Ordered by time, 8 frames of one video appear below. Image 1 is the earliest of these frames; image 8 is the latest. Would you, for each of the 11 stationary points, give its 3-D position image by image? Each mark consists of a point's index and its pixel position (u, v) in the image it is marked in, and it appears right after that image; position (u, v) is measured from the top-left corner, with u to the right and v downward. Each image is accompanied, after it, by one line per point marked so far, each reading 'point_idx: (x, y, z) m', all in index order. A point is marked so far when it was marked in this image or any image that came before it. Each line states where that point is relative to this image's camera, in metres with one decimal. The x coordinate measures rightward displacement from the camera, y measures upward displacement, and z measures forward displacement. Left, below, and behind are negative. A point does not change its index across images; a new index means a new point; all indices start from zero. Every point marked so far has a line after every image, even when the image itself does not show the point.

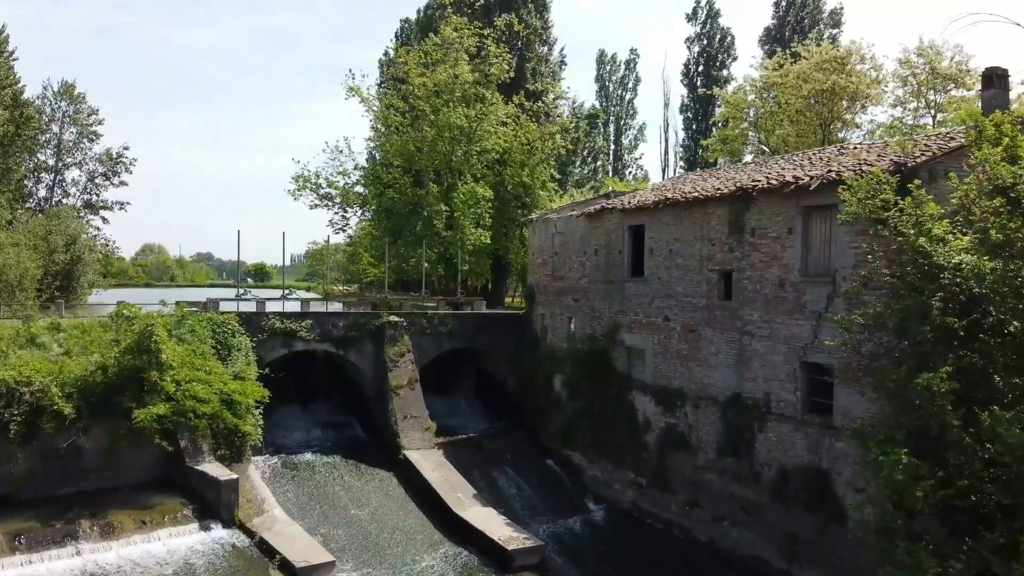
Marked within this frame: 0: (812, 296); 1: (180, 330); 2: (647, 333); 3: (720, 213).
0: (+5.3, -0.2, +14.1) m
1: (-7.7, -1.0, +18.5) m
2: (+3.1, -1.1, +18.3) m
3: (+4.2, +1.5, +16.1) m
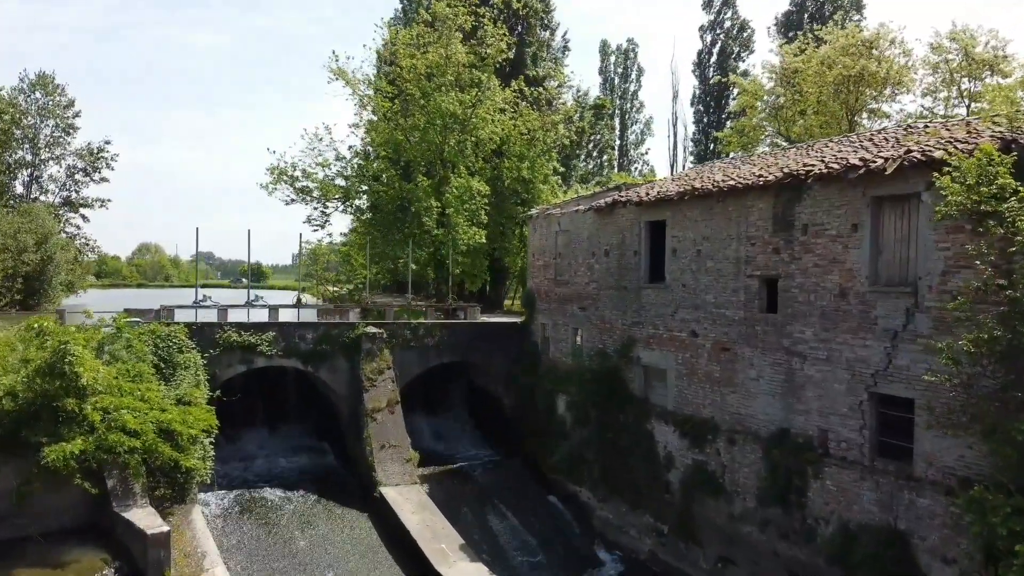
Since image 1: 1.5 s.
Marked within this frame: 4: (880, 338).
0: (+5.2, -0.3, +11.1) m
1: (-7.8, -1.1, +15.6) m
2: (+3.0, -1.2, +15.4) m
3: (+4.1, +1.3, +13.1) m
4: (+5.1, -0.7, +11.2) m
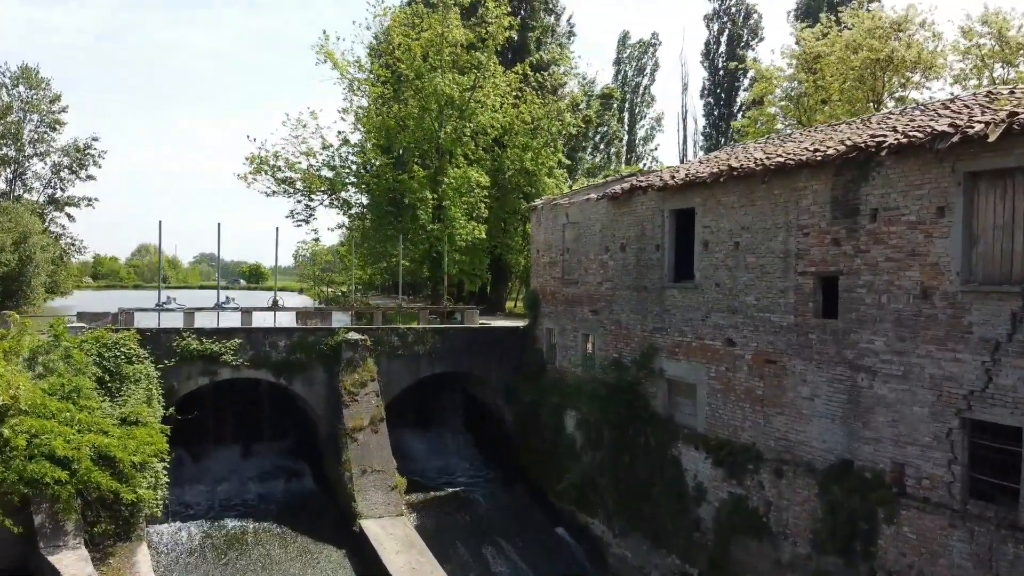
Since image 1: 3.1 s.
0: (+5.2, -0.3, +8.8) m
1: (-7.7, -1.1, +13.3) m
2: (+3.1, -1.2, +13.1) m
3: (+4.1, +1.3, +10.8) m
4: (+5.1, -0.7, +8.9) m
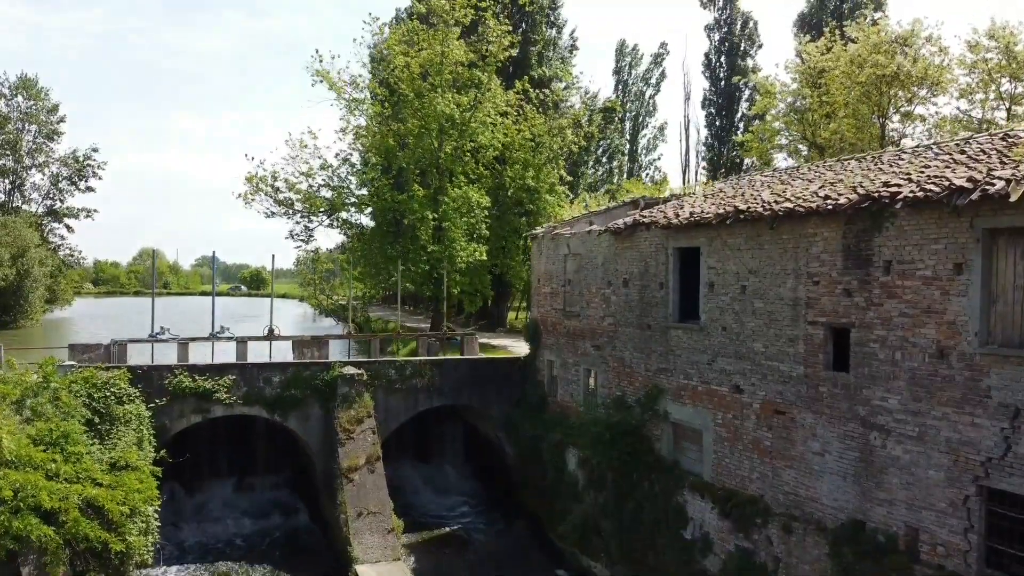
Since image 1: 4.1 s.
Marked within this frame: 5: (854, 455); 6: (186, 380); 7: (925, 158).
0: (+5.1, -1.0, +8.4) m
1: (-7.7, -1.8, +13.0) m
2: (+3.1, -1.9, +12.7) m
3: (+4.1, +0.7, +10.4) m
4: (+5.1, -1.4, +8.5) m
5: (+4.3, -2.1, +10.1) m
6: (-6.2, -1.8, +15.3) m
7: (+5.6, +1.8, +10.9) m
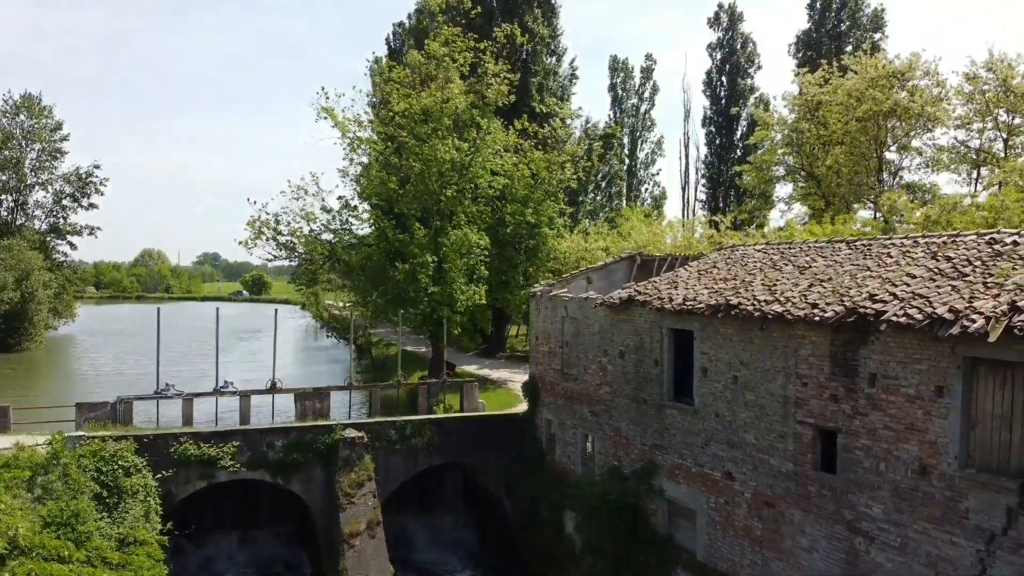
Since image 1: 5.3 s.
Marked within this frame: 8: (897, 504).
0: (+5.1, -2.4, +8.8) m
1: (-7.8, -3.2, +13.3) m
2: (+3.0, -3.3, +13.0) m
3: (+4.0, -0.7, +10.7) m
4: (+5.1, -2.8, +8.8) m
5: (+4.3, -3.5, +10.5) m
6: (-6.2, -3.1, +15.6) m
7: (+5.6, +0.4, +11.2) m
8: (+4.6, -2.6, +9.7) m
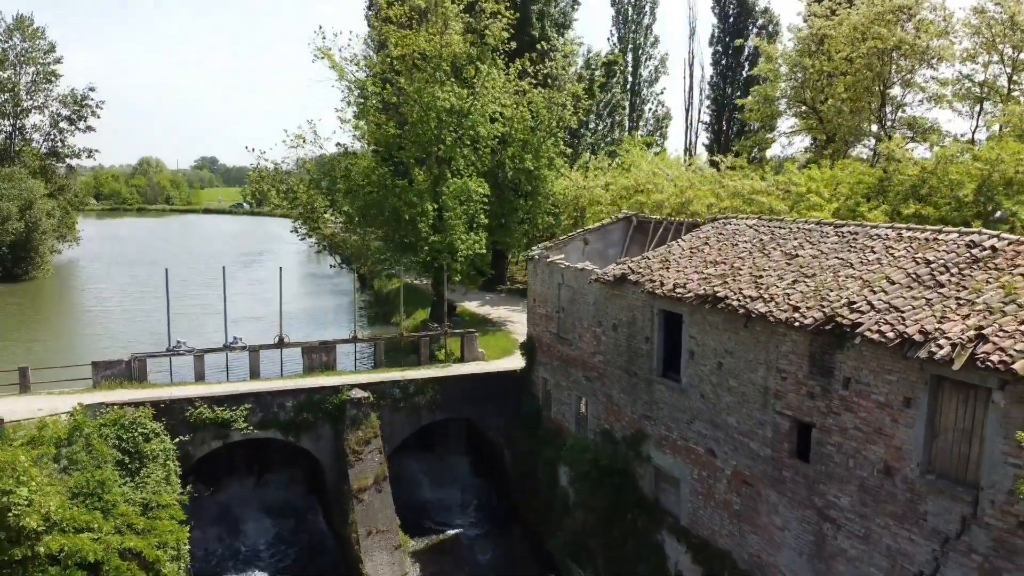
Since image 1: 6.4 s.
0: (+5.0, -2.6, +9.6) m
1: (-7.8, -2.9, +14.2) m
2: (+3.0, -3.0, +13.9) m
3: (+4.0, -0.7, +11.3) m
4: (+5.0, -3.0, +9.7) m
5: (+4.2, -3.5, +11.4) m
6: (-6.3, -2.5, +16.5) m
7: (+5.6, +0.4, +11.7) m
8: (+4.6, -2.7, +10.5) m
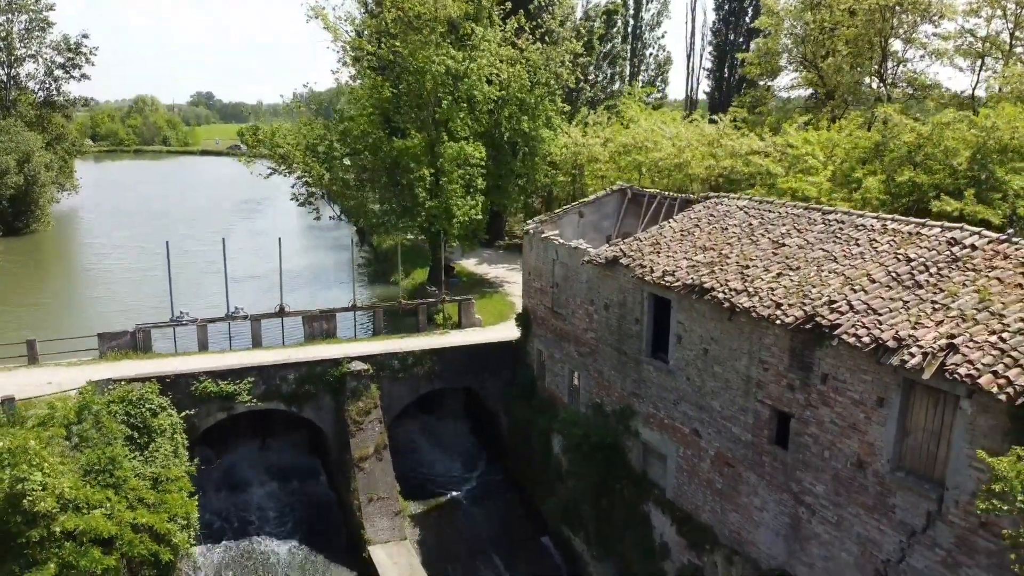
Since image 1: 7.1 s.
0: (+4.9, -2.7, +10.1) m
1: (-7.9, -2.6, +14.8) m
2: (+2.9, -2.7, +14.5) m
3: (+3.9, -0.7, +11.7) m
4: (+4.9, -3.1, +10.3) m
5: (+4.1, -3.5, +12.0) m
6: (-6.4, -2.0, +17.0) m
7: (+5.4, +0.5, +12.0) m
8: (+4.5, -2.8, +11.1) m
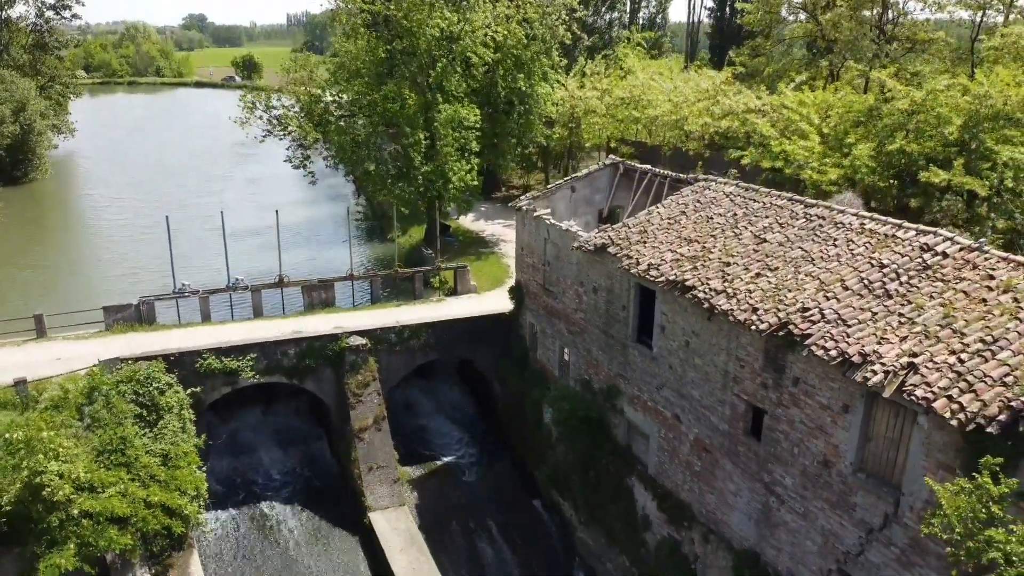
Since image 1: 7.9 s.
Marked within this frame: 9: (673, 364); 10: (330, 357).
0: (+4.8, -2.9, +10.9) m
1: (-8.1, -2.3, +15.5) m
2: (+2.7, -2.5, +15.2) m
3: (+3.7, -0.7, +12.3) m
4: (+4.7, -3.2, +11.0) m
5: (+3.9, -3.5, +12.8) m
6: (-6.6, -1.6, +17.7) m
7: (+5.3, +0.4, +12.4) m
8: (+4.3, -2.9, +11.8) m
9: (+2.9, -1.4, +14.4) m
10: (-4.3, -1.6, +18.7) m
